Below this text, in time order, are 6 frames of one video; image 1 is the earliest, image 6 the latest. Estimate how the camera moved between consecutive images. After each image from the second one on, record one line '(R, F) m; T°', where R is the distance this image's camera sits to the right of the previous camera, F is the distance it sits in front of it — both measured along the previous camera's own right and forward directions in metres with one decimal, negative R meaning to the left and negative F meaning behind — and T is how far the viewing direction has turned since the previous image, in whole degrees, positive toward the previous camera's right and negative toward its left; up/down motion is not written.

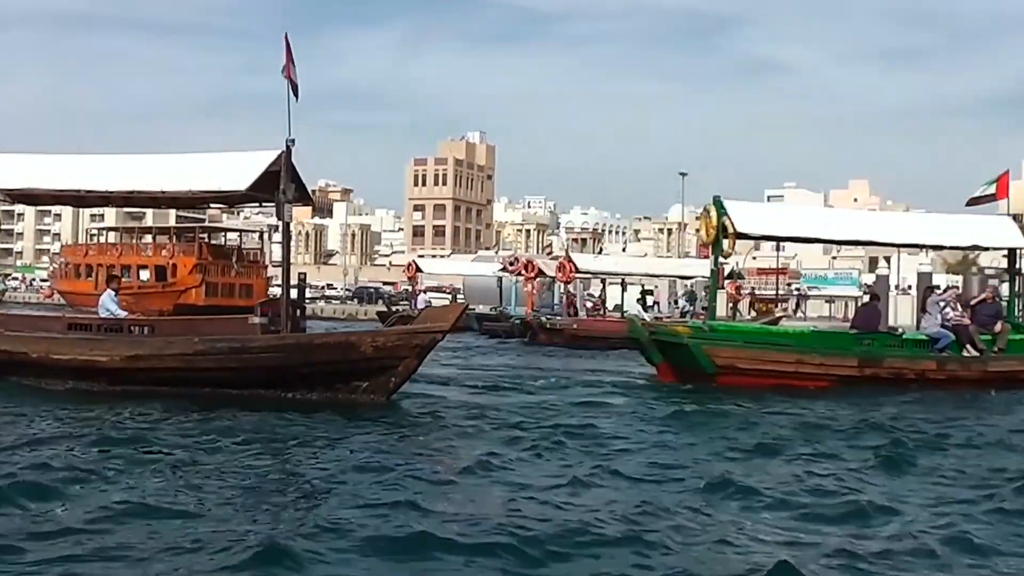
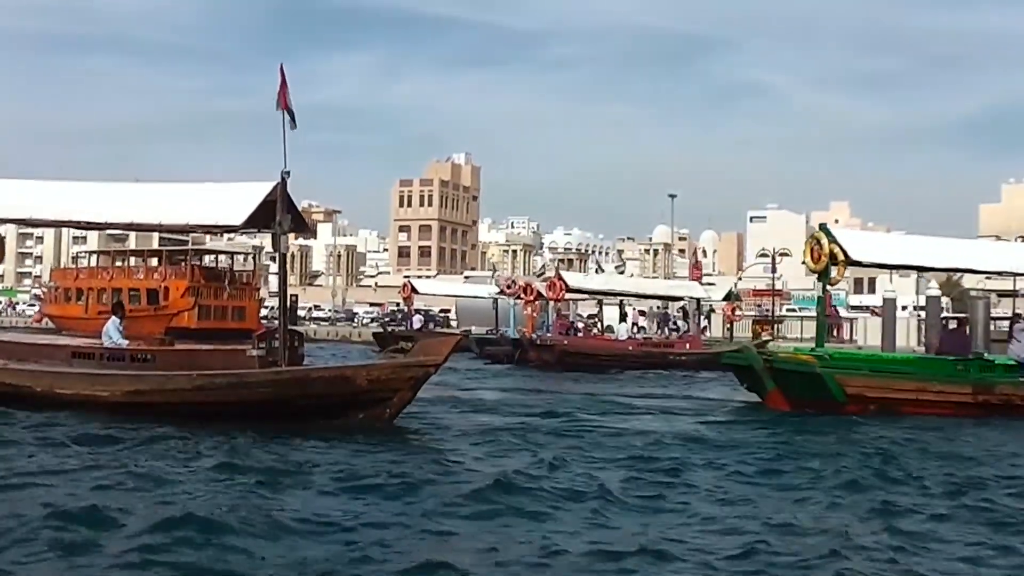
(-4.9, +0.1) m; +1°
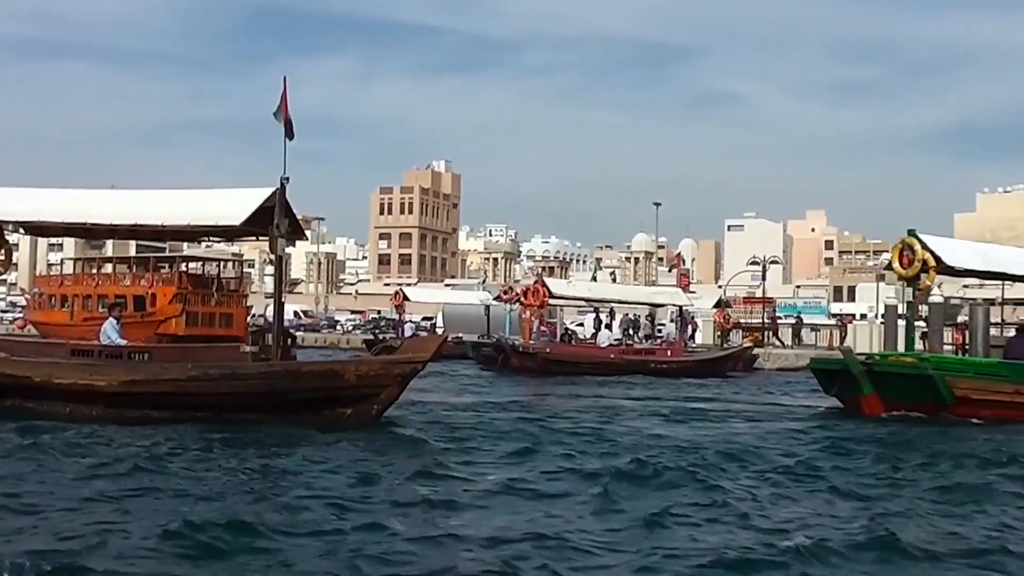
(-7.8, +2.0) m; +2°
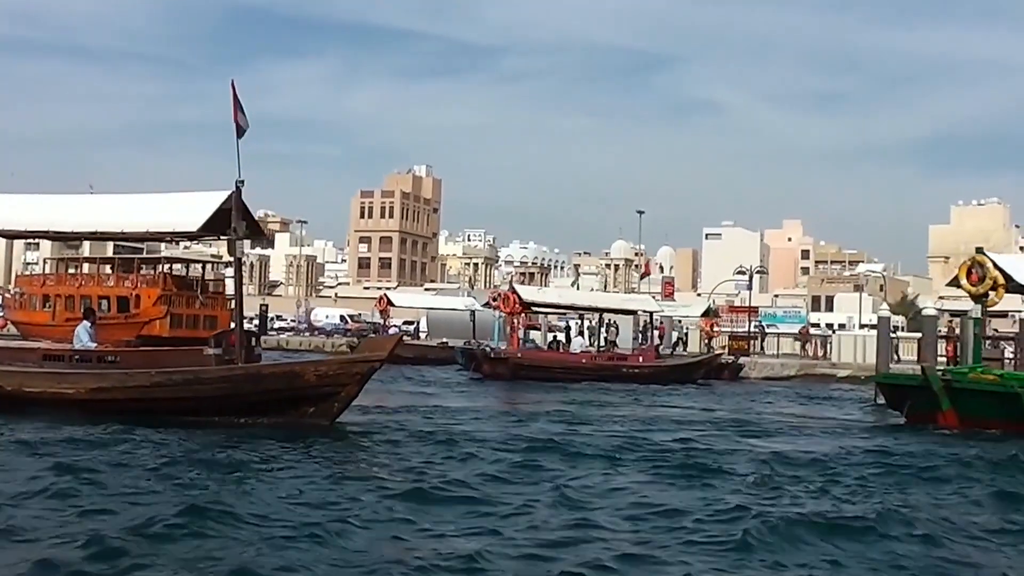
(-1.5, -2.3) m; +1°
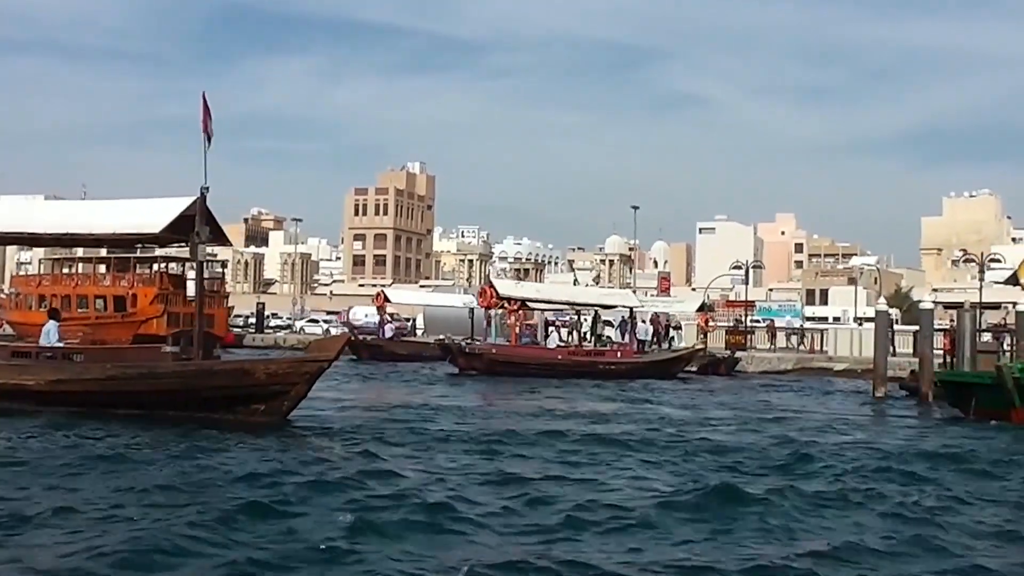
(-0.6, -0.9) m; 0°
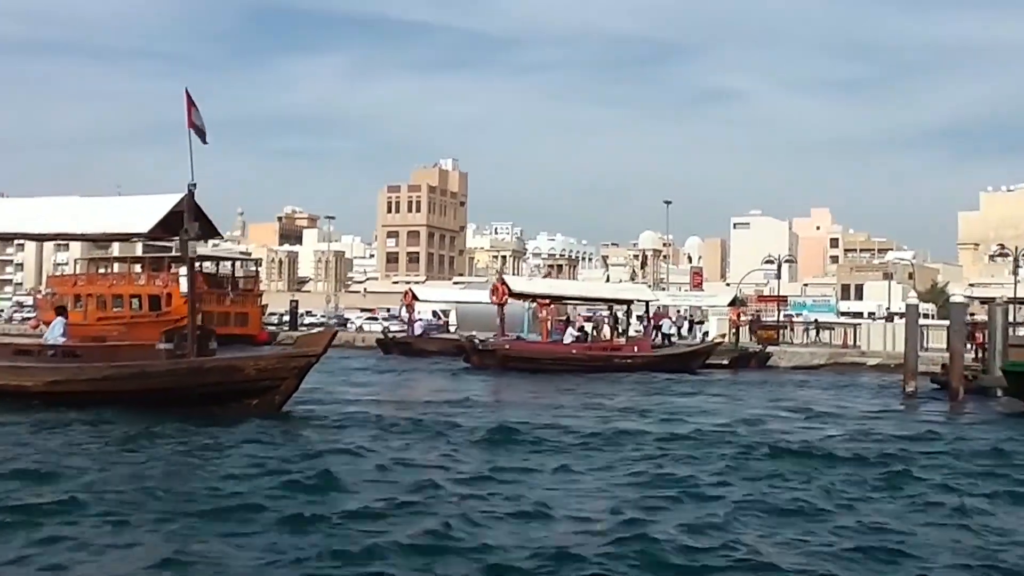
(+1.9, +0.4) m; -2°
